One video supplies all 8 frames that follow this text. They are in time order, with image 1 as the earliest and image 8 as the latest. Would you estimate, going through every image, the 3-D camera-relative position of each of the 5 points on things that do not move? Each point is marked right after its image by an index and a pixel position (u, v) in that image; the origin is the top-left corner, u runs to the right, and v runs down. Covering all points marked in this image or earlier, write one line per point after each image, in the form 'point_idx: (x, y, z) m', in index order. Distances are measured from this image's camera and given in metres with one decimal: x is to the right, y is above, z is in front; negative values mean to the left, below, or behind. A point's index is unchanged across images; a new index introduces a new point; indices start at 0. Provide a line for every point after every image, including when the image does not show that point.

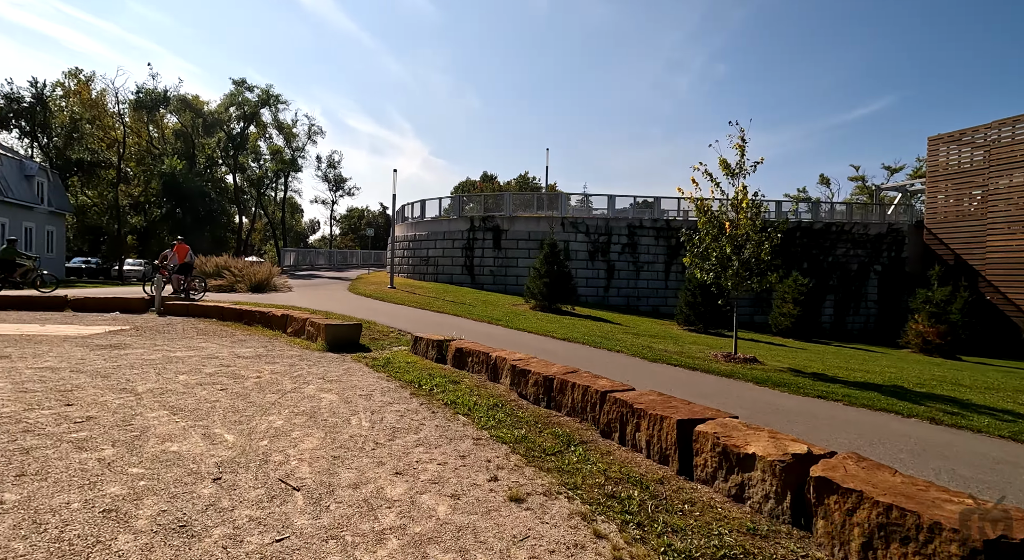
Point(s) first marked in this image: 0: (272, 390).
0: (-2.2, -1.0, +5.3) m
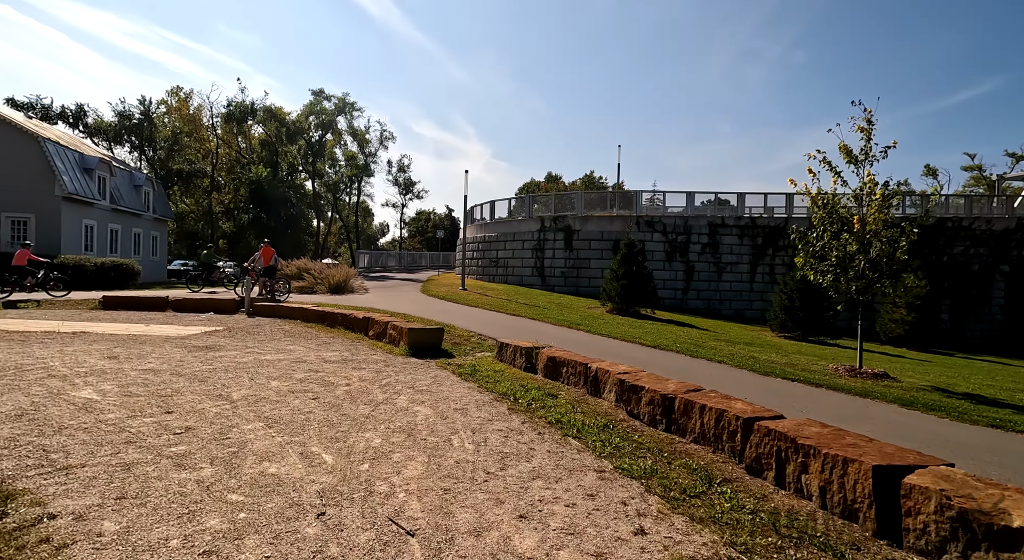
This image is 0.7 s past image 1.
0: (-1.3, -1.1, +5.1) m
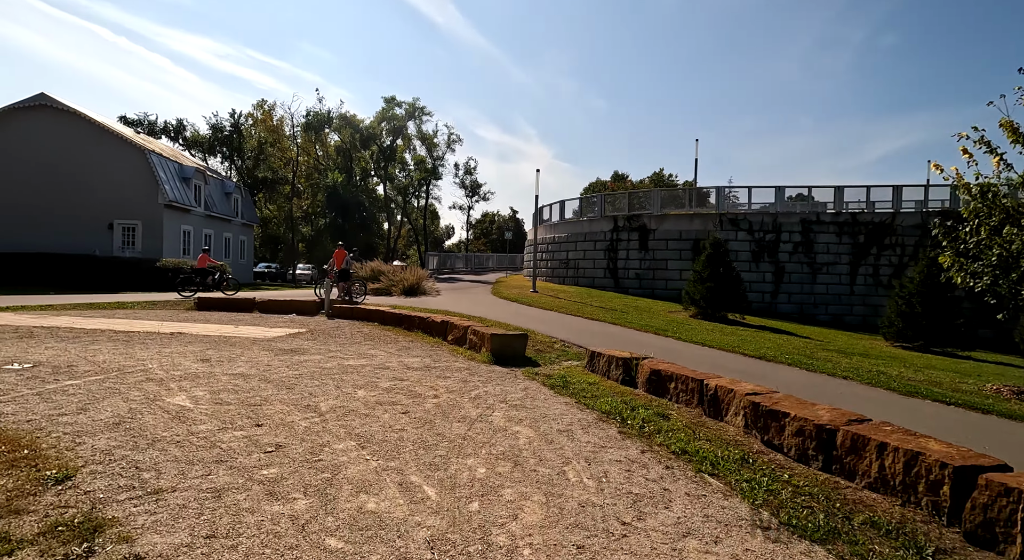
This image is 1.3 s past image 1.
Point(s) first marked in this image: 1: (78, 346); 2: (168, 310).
0: (-0.4, -1.1, +4.7) m
1: (-7.4, -1.1, +9.8) m
2: (-10.9, -0.9, +17.9) m
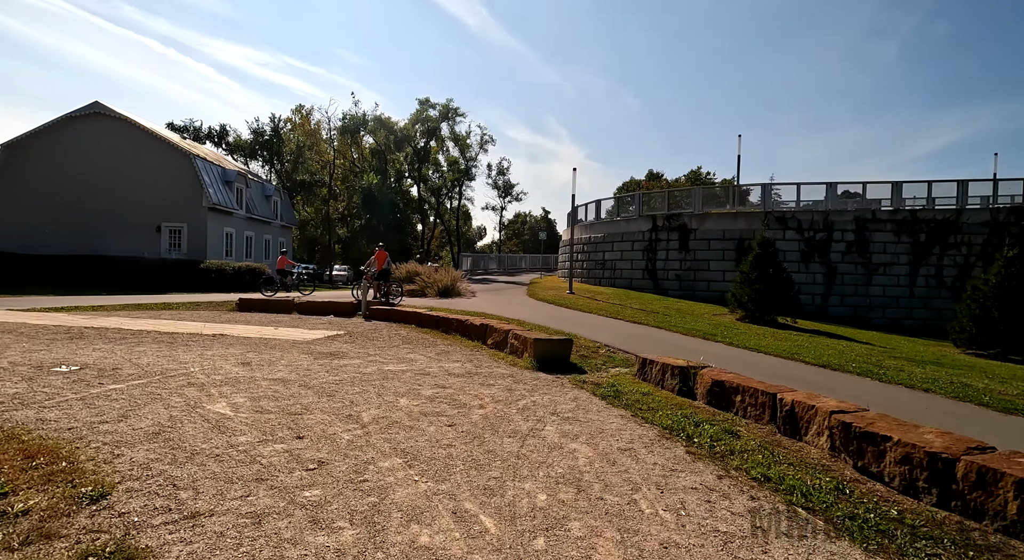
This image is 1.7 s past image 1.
0: (0.0, -1.2, +4.4) m
1: (-6.7, -1.2, +9.8) m
2: (-9.7, -1.0, +18.2) m
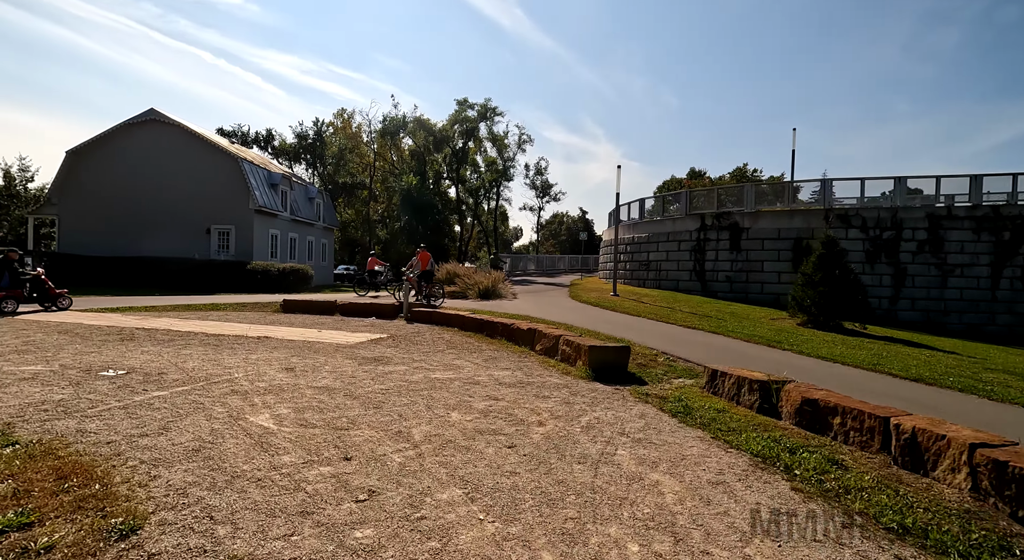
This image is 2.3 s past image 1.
0: (+0.4, -1.2, +3.9) m
1: (-5.9, -1.2, +9.8) m
2: (-8.3, -1.0, +18.3) m
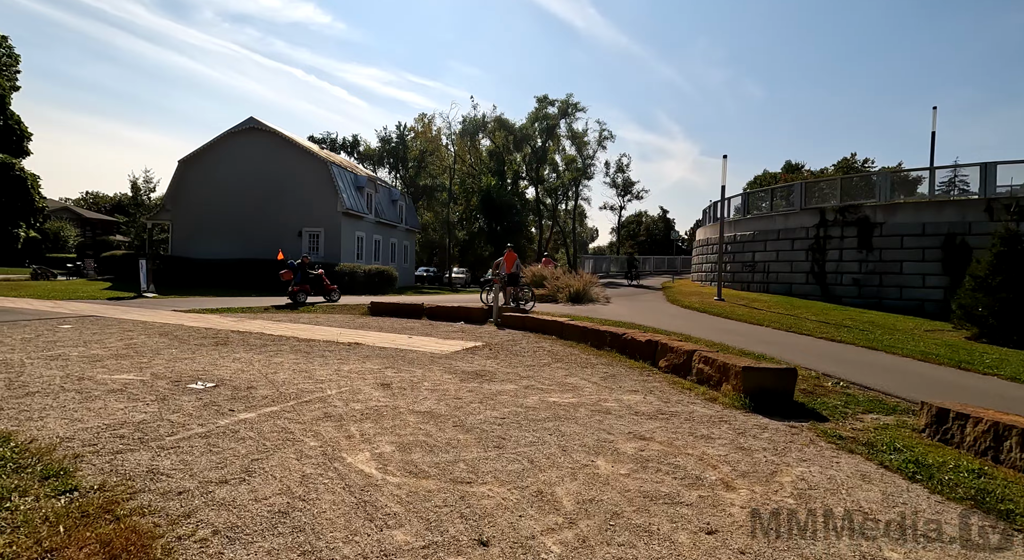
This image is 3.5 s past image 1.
0: (+1.4, -1.3, +2.6) m
1: (-4.1, -1.3, +9.2) m
2: (-5.3, -1.1, +18.0) m
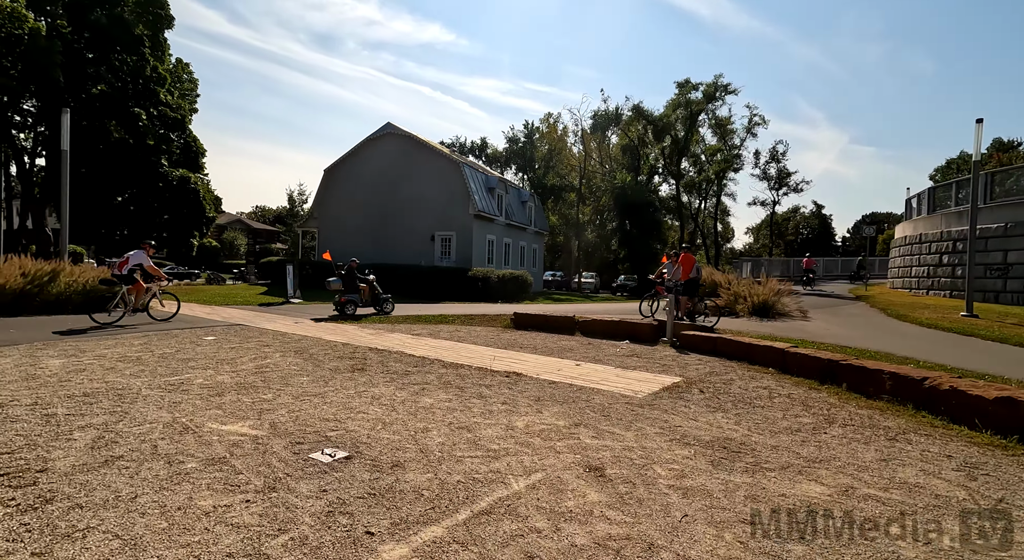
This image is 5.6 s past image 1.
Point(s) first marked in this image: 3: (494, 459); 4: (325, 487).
0: (+2.6, -1.4, -0.6) m
1: (-1.3, -1.5, +7.1) m
2: (-0.7, -1.3, +15.9) m
3: (-0.2, -1.5, +4.7) m
4: (-1.4, -1.5, +4.1) m
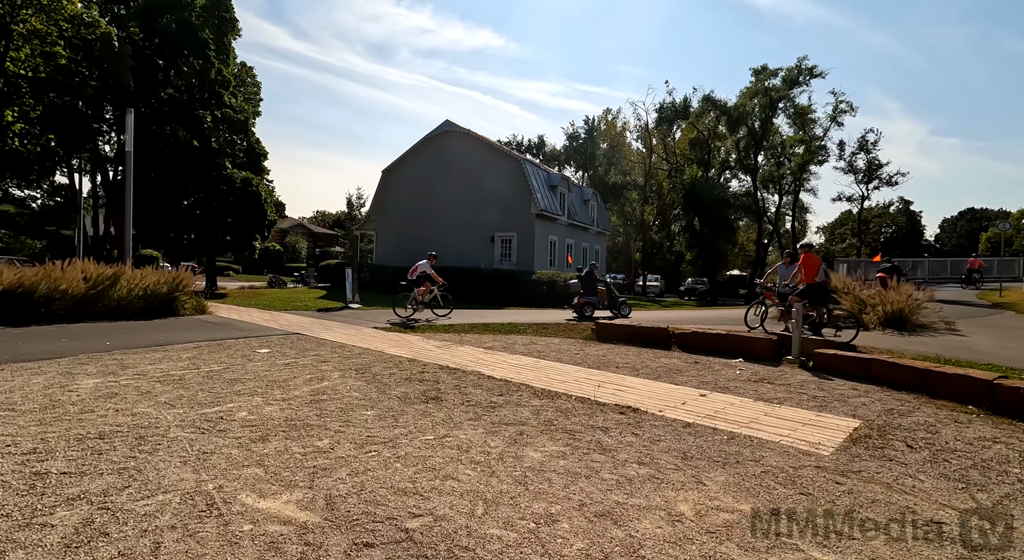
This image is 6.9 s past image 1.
0: (+3.2, -1.5, -2.7) m
1: (-0.1, -1.6, +5.3) m
2: (+1.3, -1.5, +14.0) m
3: (+0.9, -1.6, +2.7) m
4: (-0.4, -1.6, +2.2) m
